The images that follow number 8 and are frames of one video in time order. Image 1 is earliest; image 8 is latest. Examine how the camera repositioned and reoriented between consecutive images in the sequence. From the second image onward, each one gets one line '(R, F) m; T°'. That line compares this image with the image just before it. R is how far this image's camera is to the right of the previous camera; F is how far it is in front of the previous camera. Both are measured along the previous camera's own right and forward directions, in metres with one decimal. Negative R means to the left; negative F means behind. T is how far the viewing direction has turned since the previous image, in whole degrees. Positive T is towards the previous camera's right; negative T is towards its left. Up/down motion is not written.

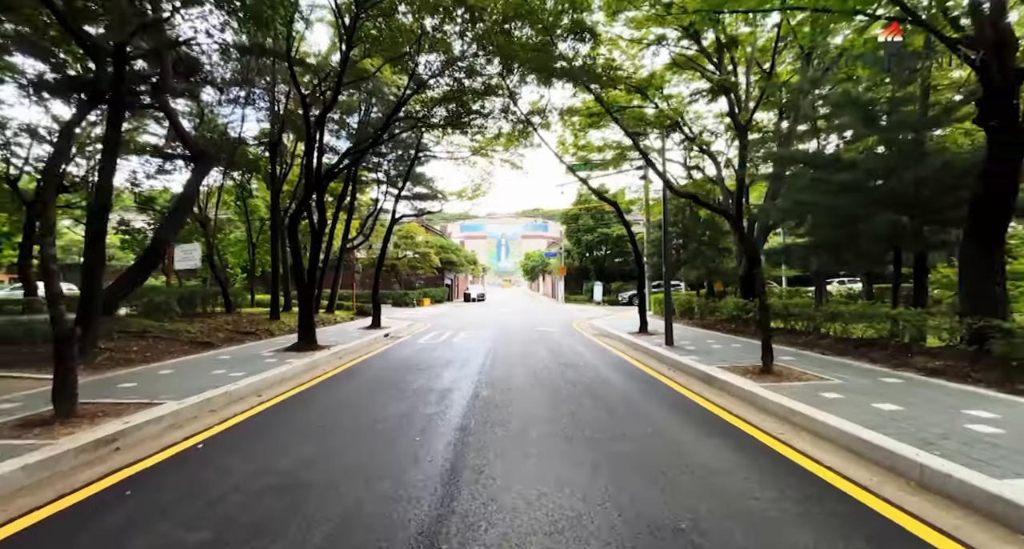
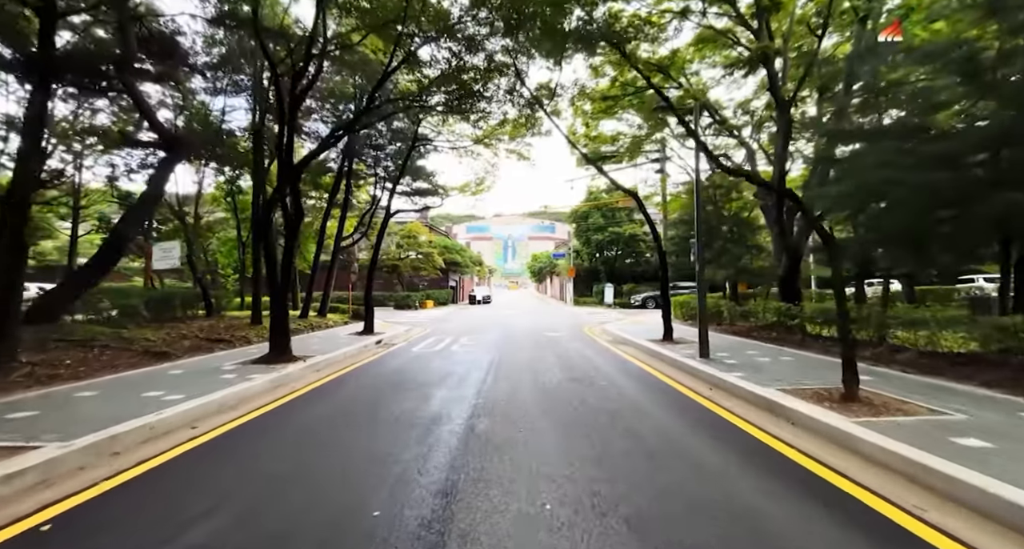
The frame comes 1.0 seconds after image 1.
(0.0, +1.7) m; -1°
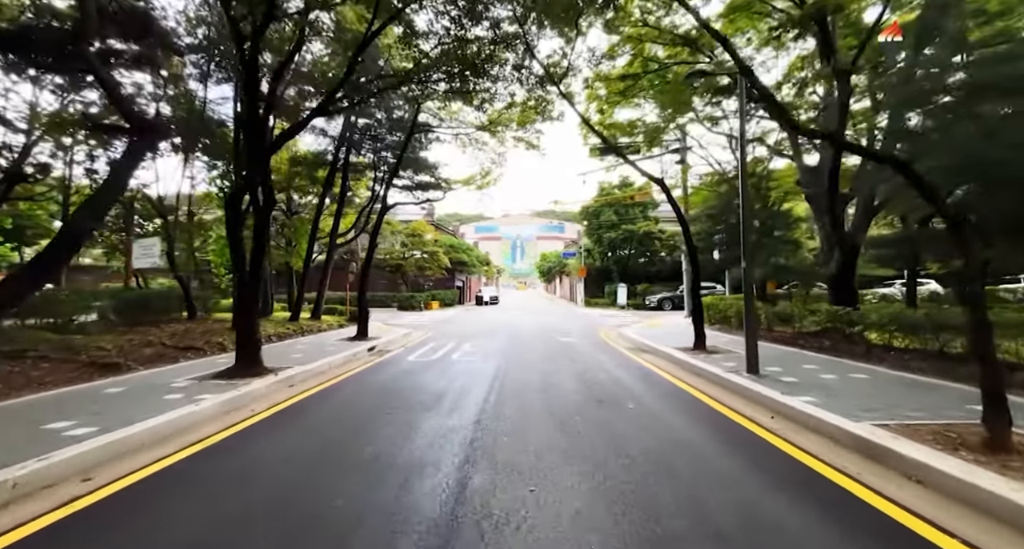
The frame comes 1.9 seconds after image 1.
(0.0, +1.6) m; -1°
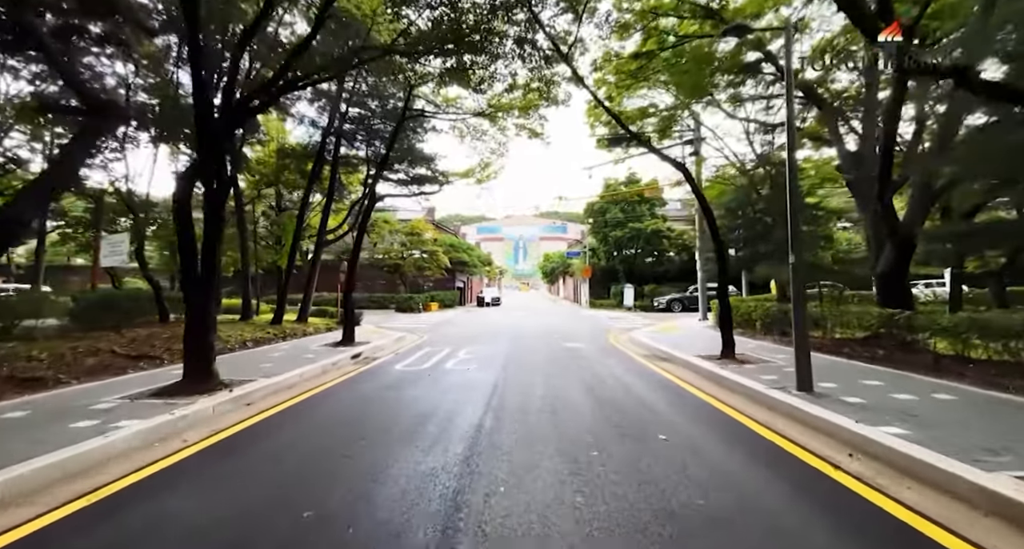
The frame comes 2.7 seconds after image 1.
(0.0, +1.4) m; 0°
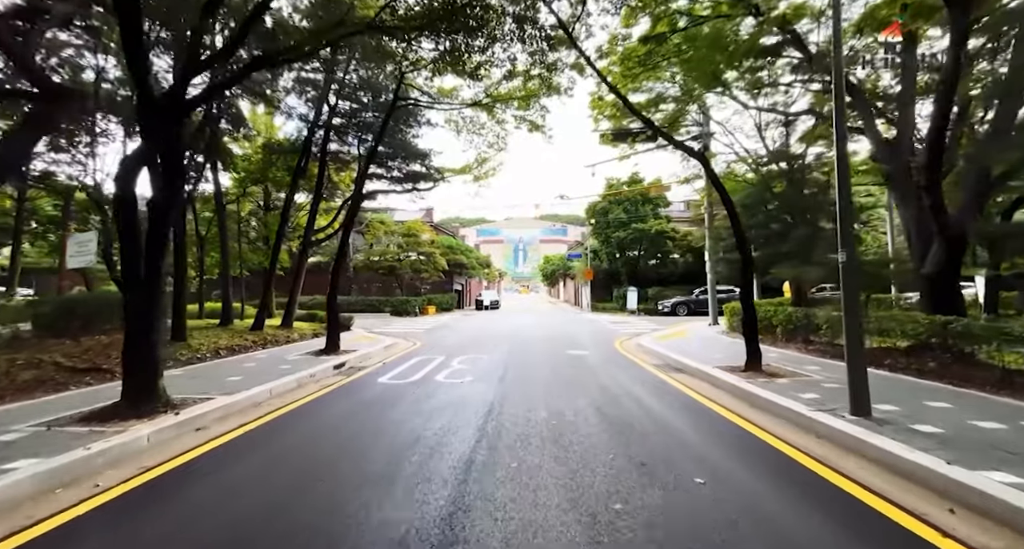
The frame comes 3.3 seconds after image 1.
(0.0, +1.1) m; 0°
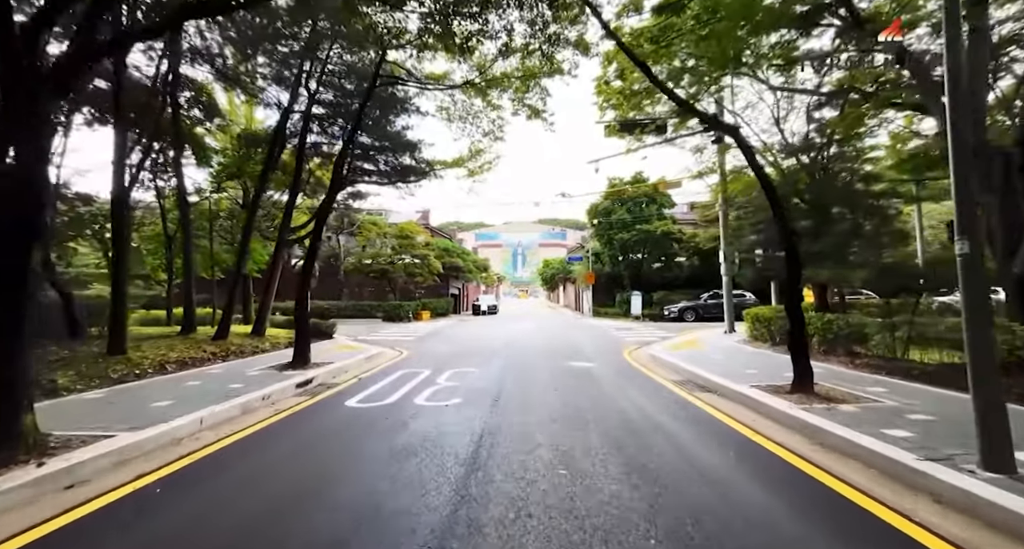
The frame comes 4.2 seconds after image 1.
(+0.1, +1.6) m; 0°
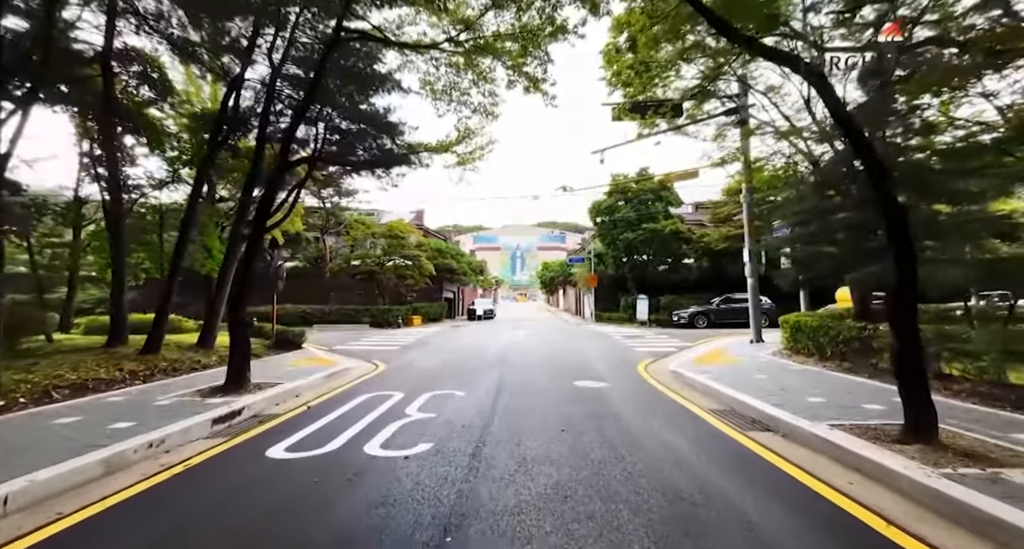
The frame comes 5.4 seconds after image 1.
(+0.1, +2.2) m; 0°
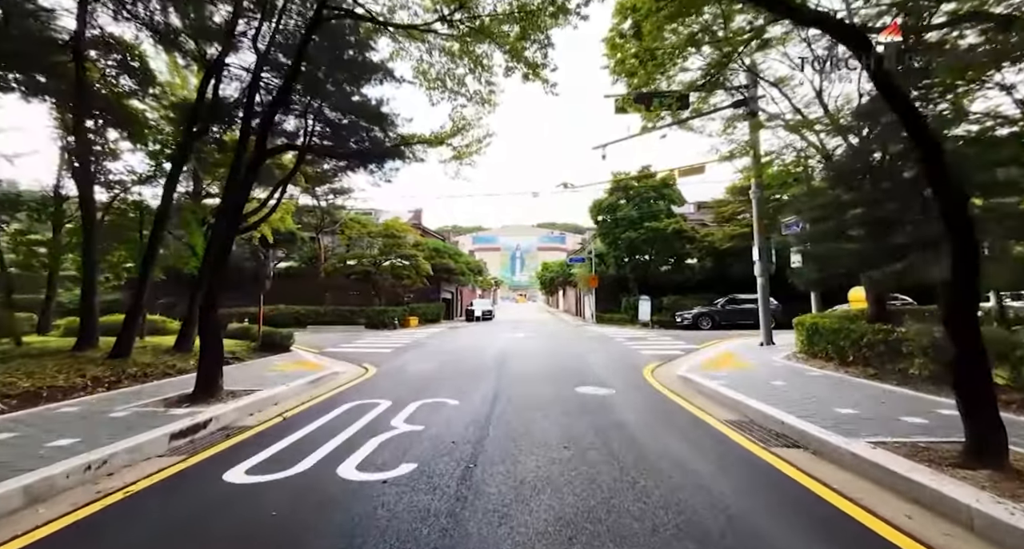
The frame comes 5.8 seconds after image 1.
(0.0, +0.7) m; 0°
